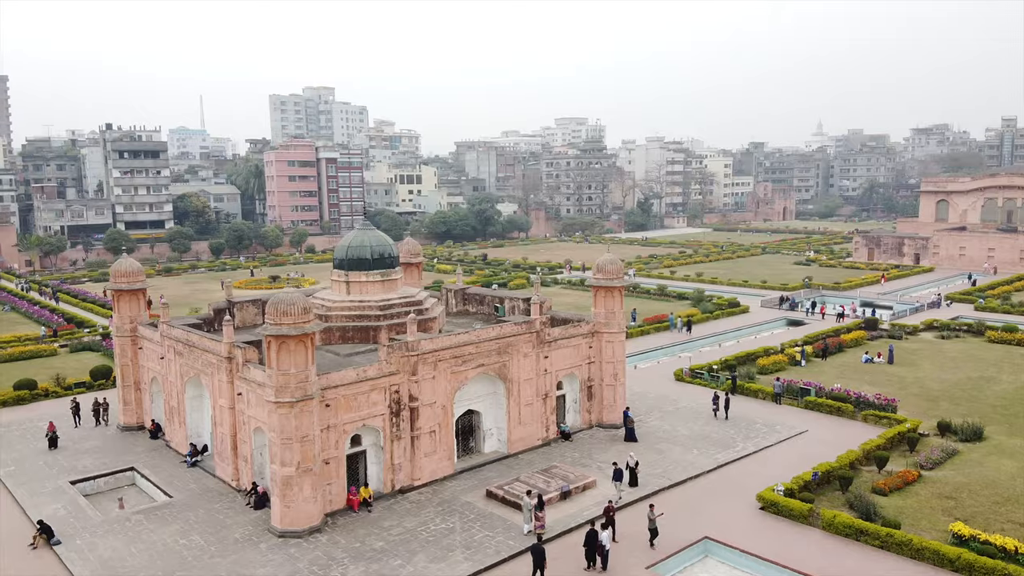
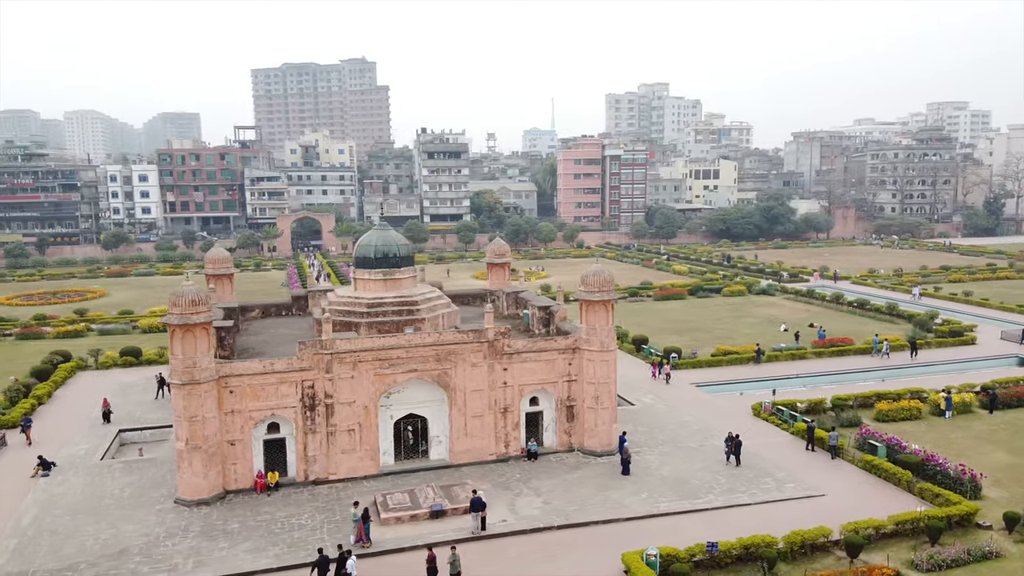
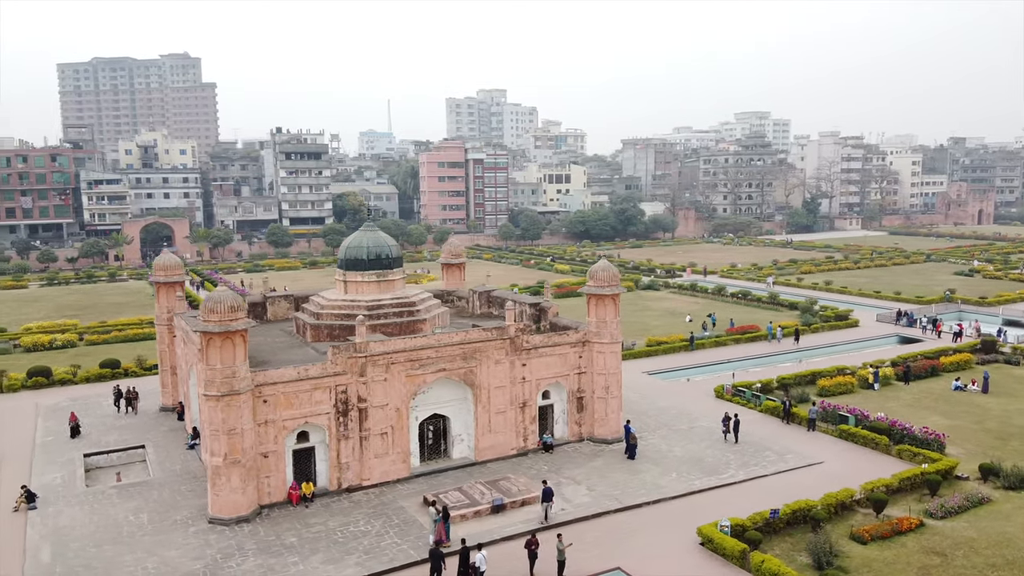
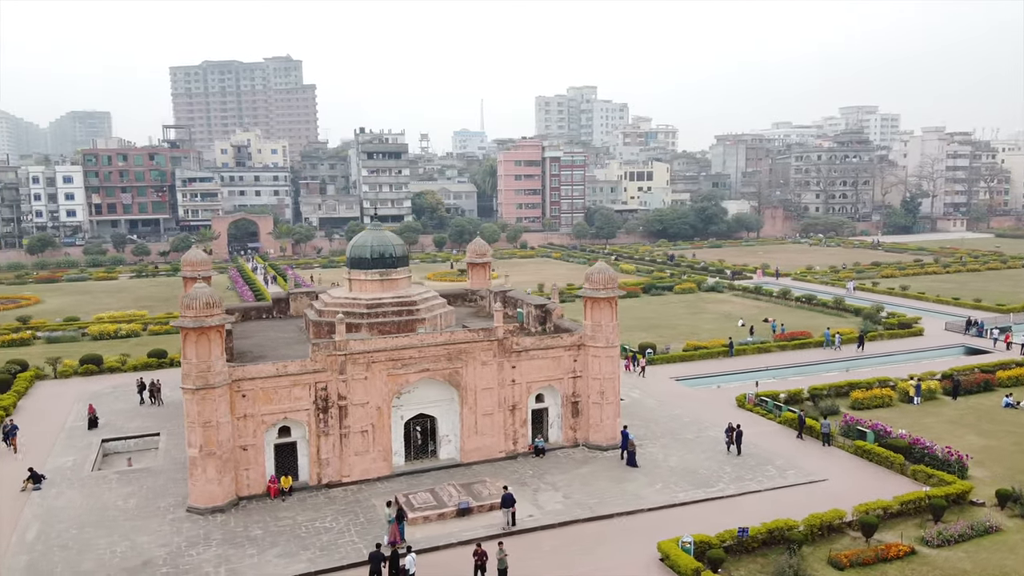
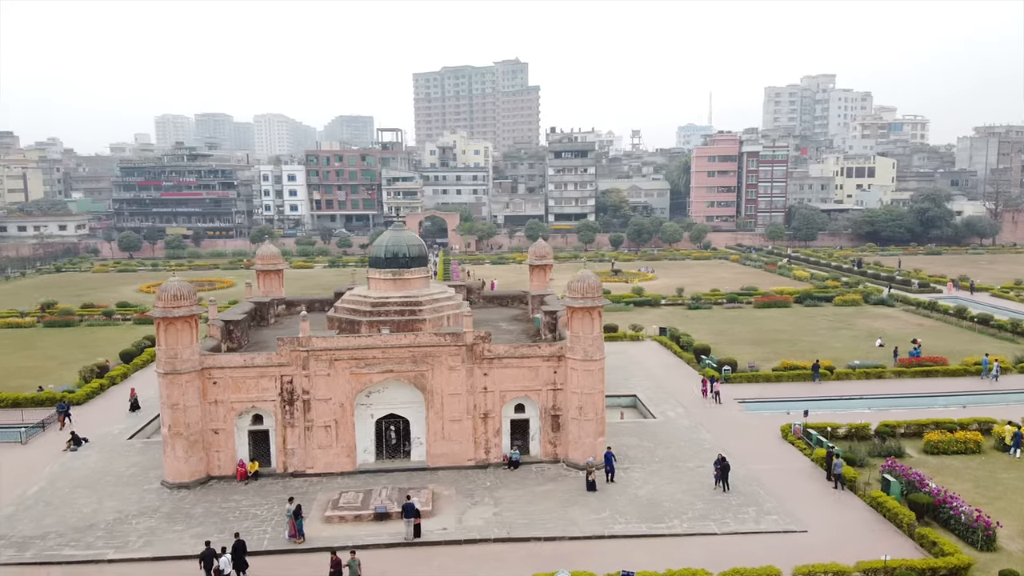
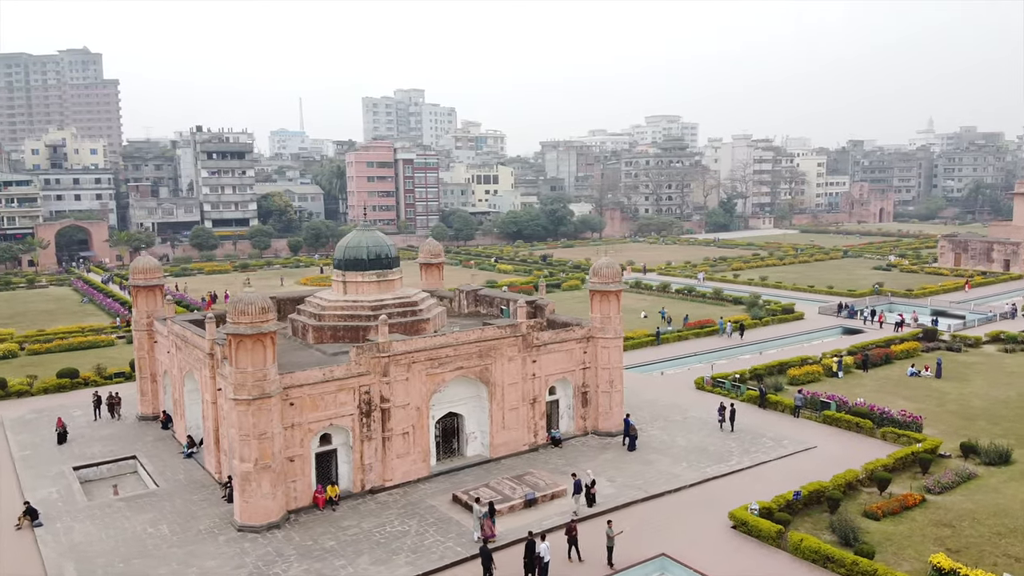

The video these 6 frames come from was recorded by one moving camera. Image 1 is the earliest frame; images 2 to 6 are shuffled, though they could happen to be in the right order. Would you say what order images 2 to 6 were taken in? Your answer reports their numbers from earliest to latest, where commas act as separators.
6, 3, 4, 2, 5
